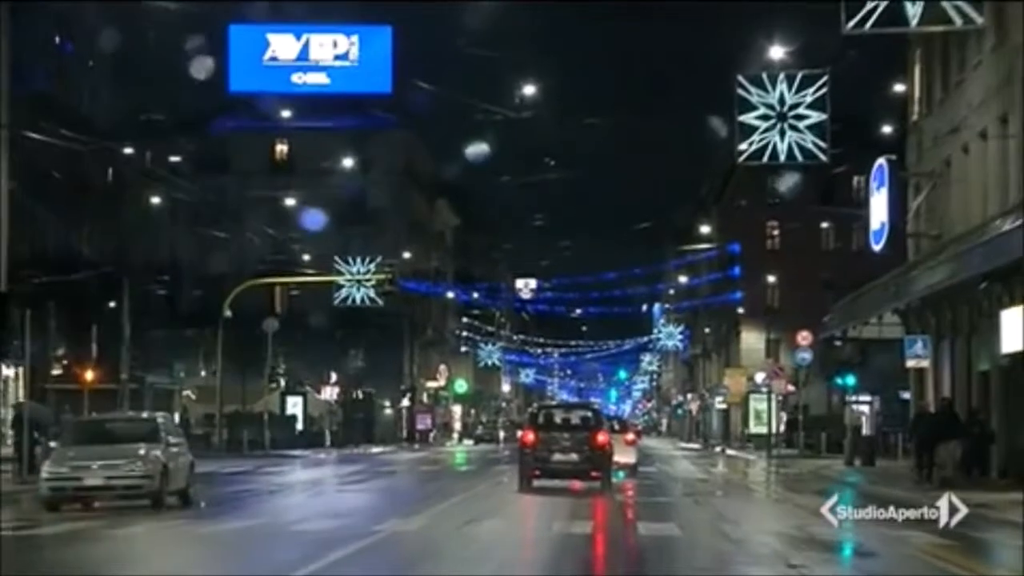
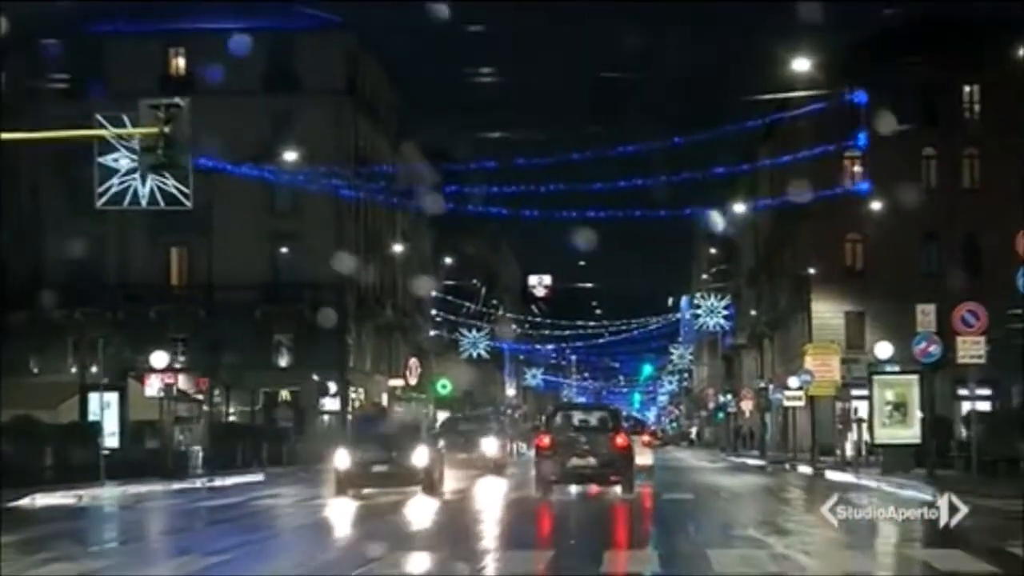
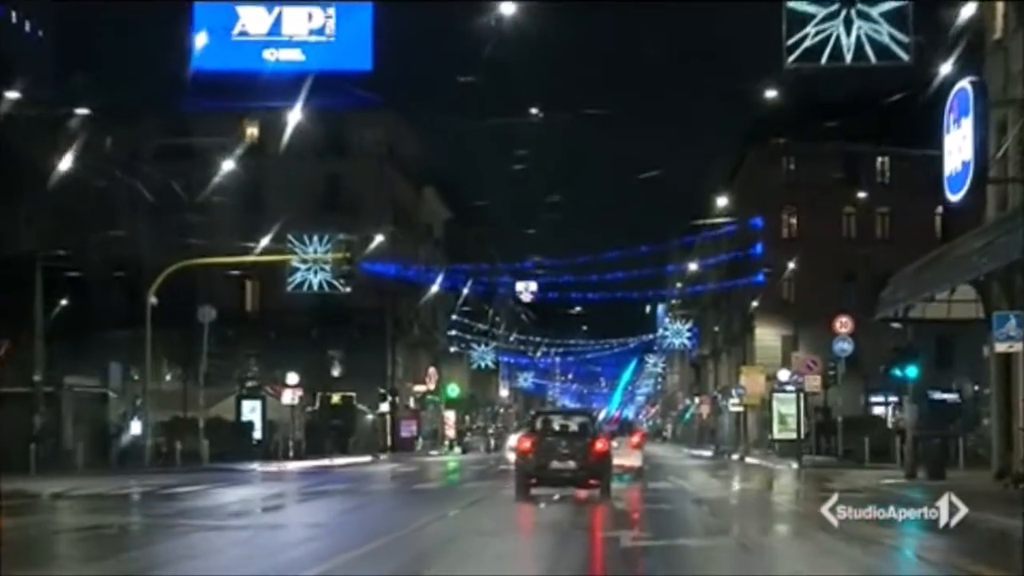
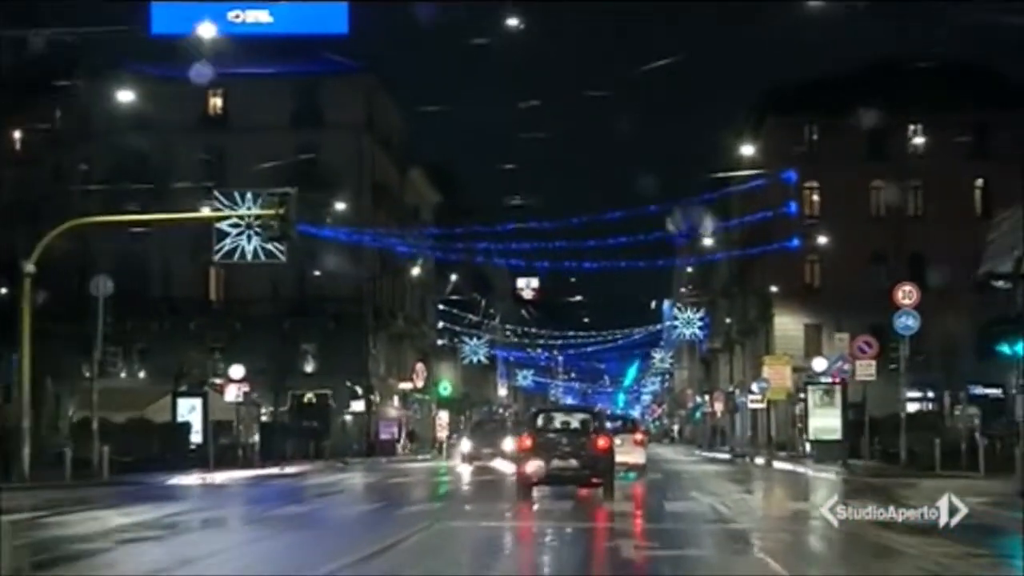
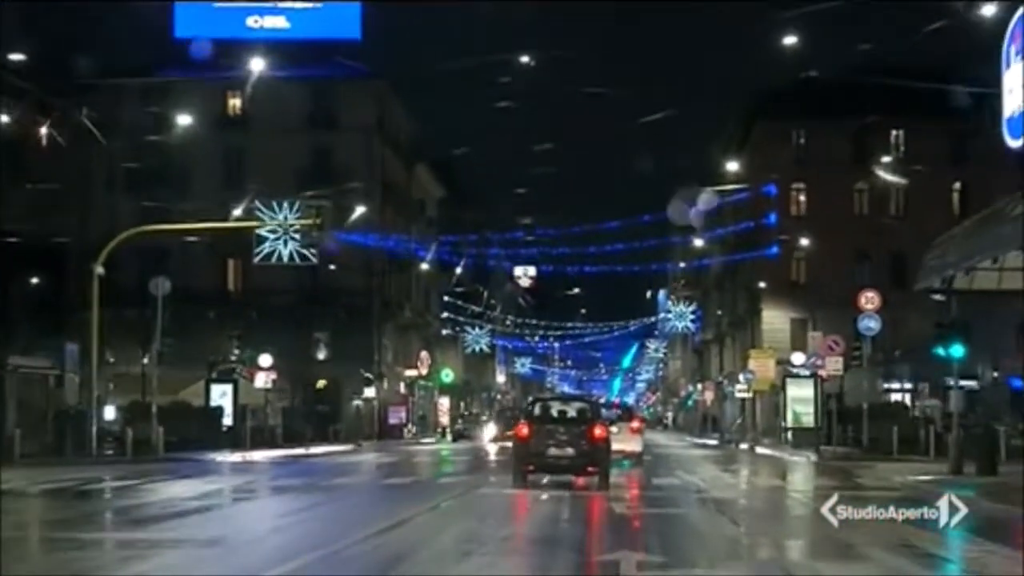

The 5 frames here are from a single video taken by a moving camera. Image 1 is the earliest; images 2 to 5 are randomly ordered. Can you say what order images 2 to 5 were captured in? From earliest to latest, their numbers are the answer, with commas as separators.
3, 5, 4, 2
